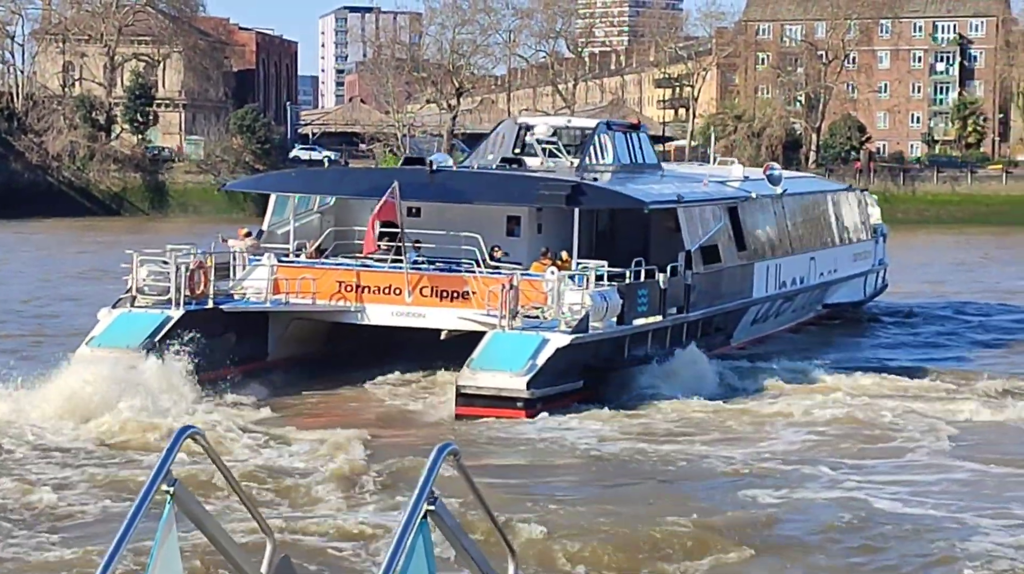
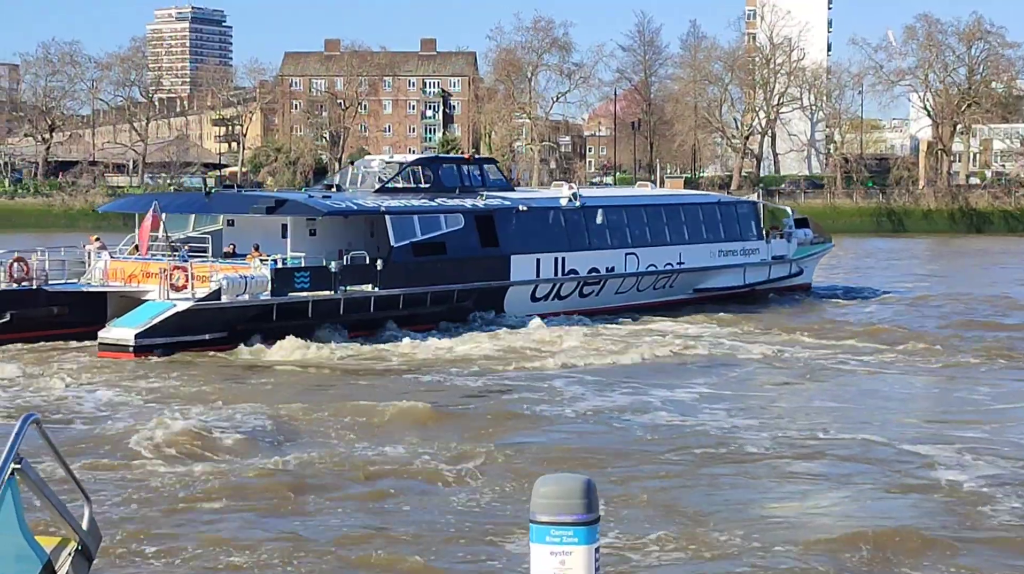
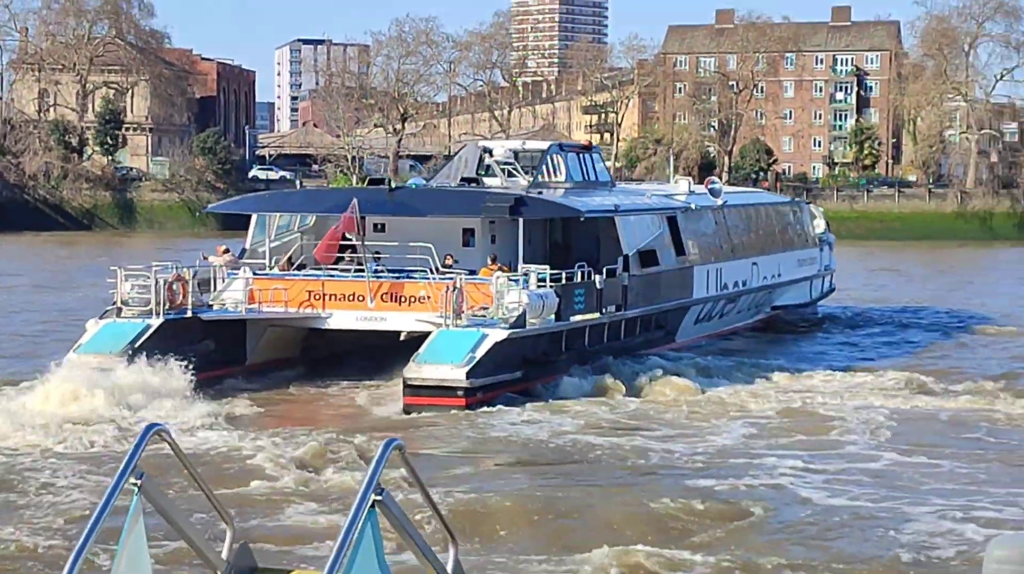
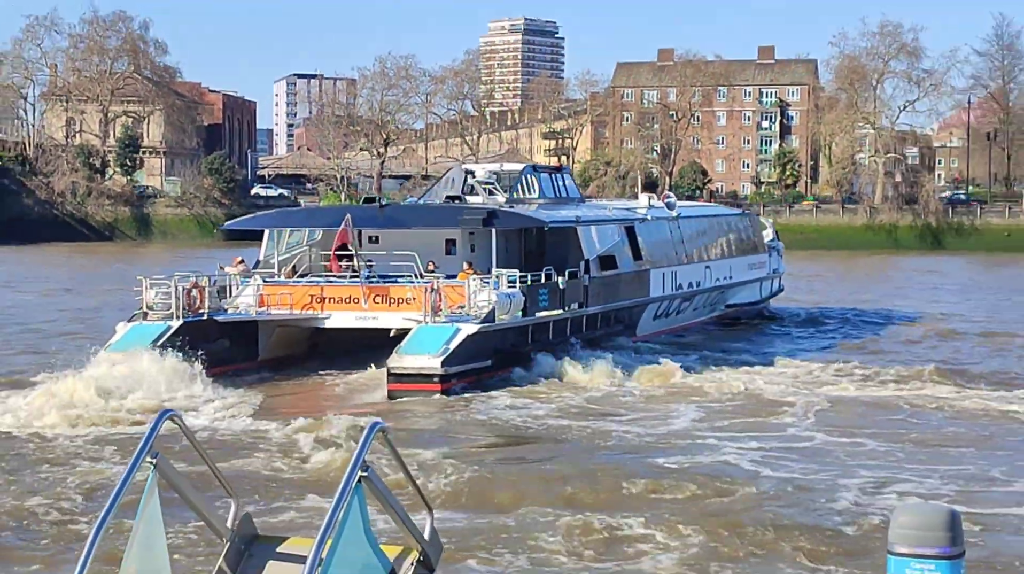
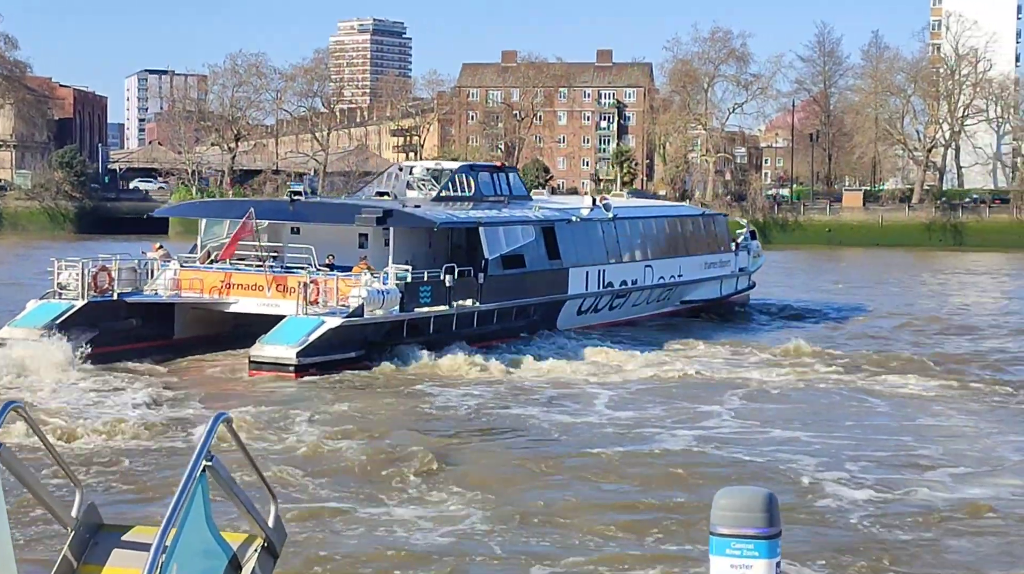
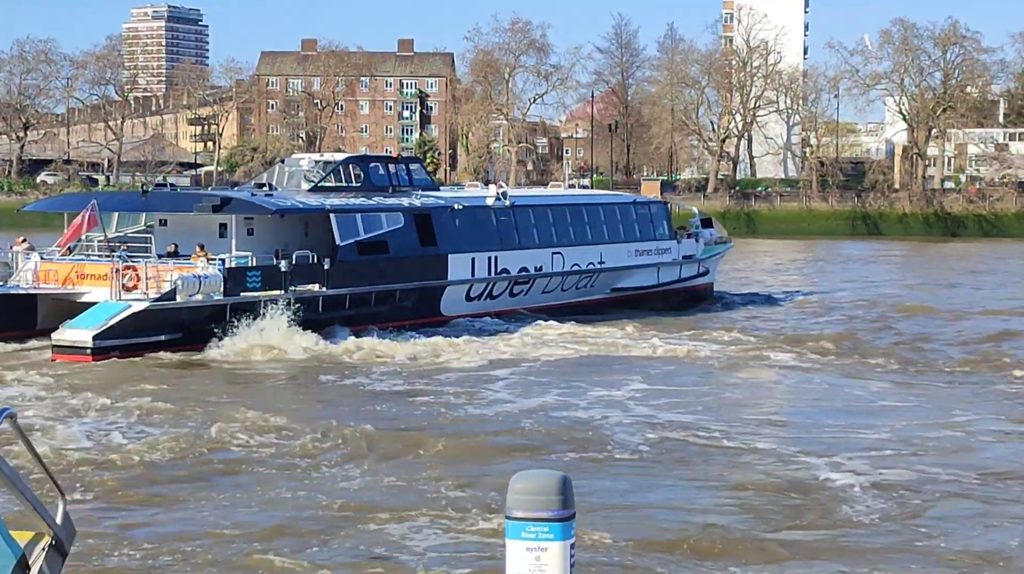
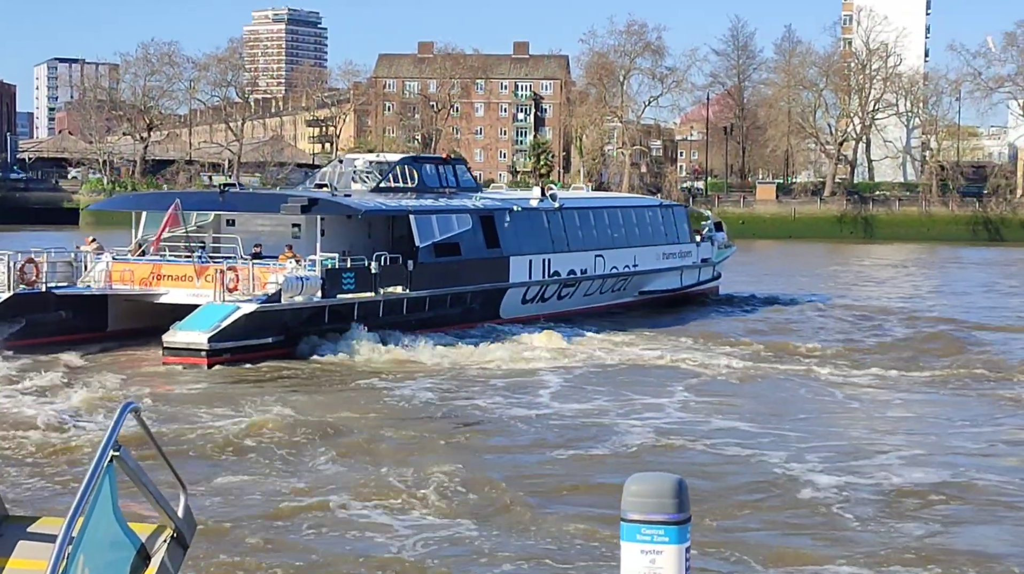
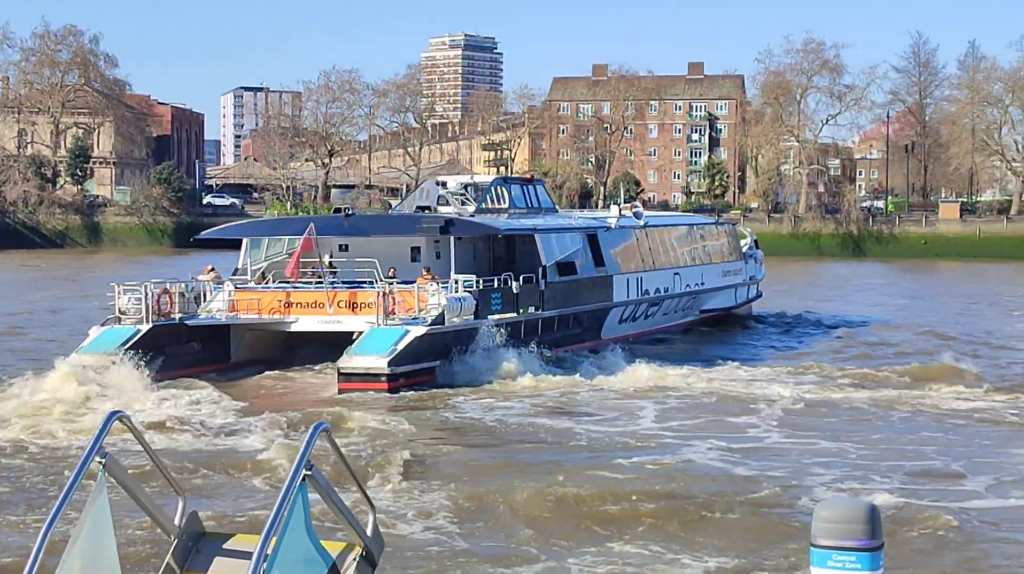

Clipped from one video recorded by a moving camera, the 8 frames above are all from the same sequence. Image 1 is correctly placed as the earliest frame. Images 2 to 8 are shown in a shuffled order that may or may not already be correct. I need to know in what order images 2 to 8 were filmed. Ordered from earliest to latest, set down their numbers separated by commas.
3, 4, 8, 5, 7, 6, 2
